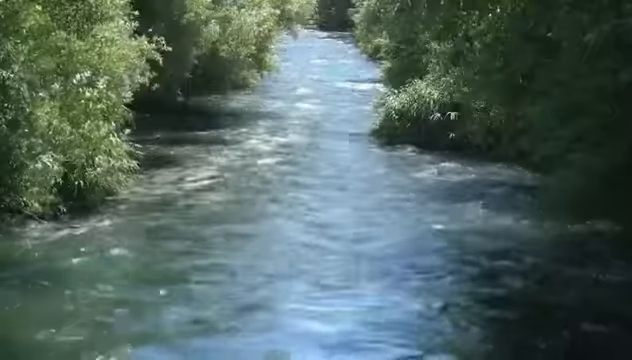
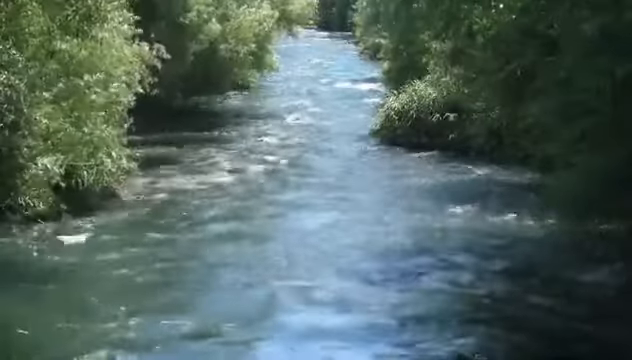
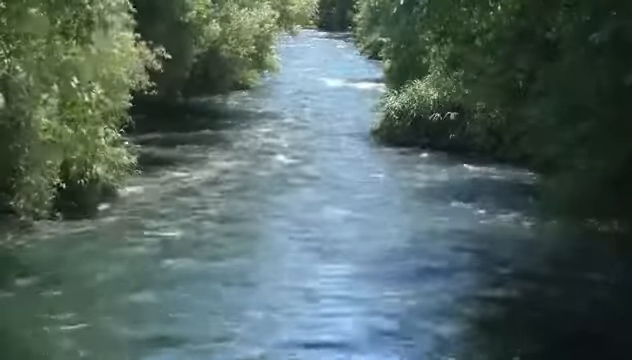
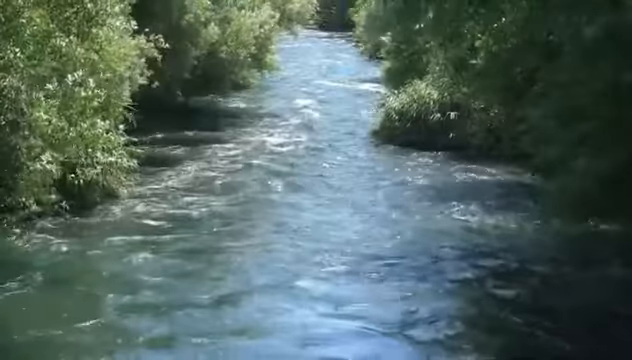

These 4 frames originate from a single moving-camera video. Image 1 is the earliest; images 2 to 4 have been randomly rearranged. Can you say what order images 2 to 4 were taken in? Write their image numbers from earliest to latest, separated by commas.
4, 3, 2
